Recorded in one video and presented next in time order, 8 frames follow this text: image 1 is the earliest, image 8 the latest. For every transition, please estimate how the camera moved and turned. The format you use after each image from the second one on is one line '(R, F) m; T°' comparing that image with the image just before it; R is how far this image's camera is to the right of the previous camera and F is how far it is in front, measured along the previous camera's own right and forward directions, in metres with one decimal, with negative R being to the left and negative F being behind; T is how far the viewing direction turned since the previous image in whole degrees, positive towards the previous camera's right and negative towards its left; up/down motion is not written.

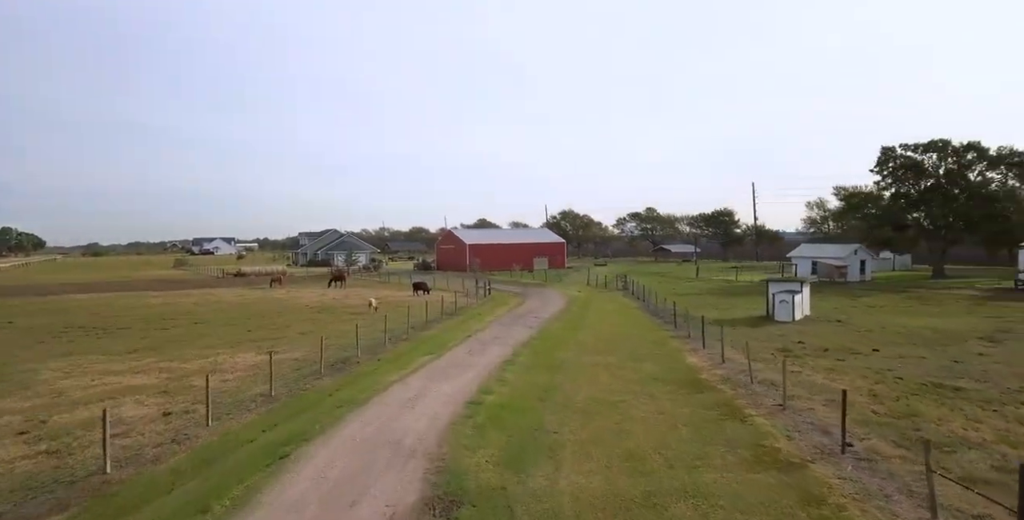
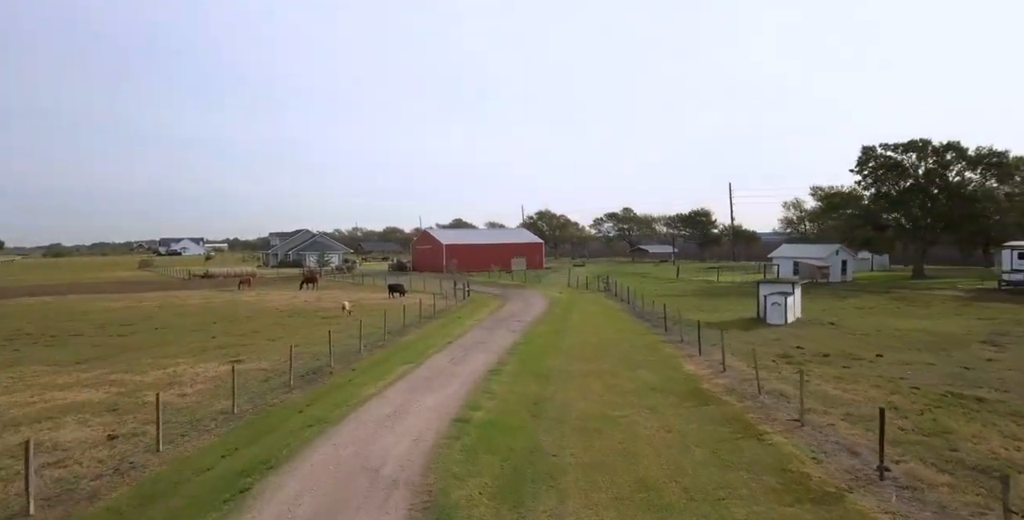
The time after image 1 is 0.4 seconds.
(-0.3, +1.4) m; +2°
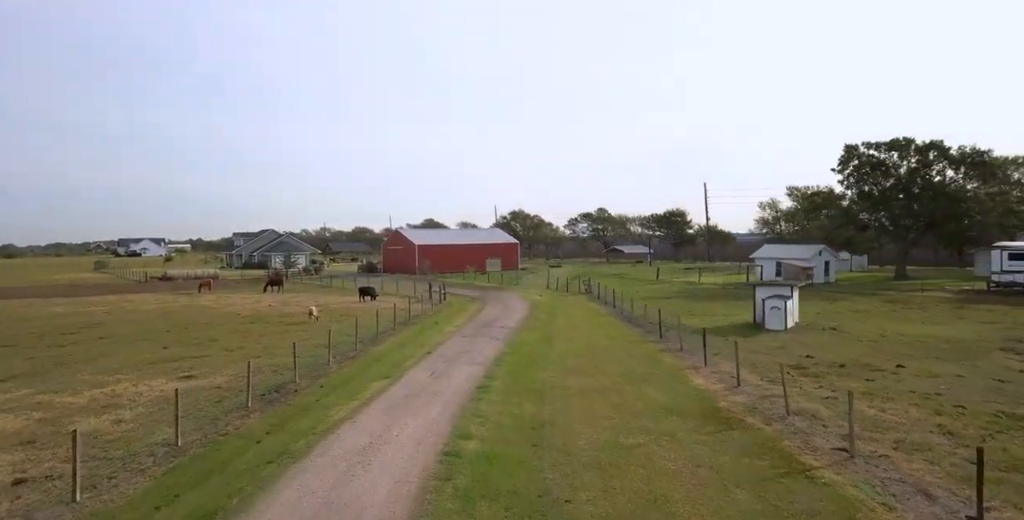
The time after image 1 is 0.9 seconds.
(-0.5, +2.1) m; +3°
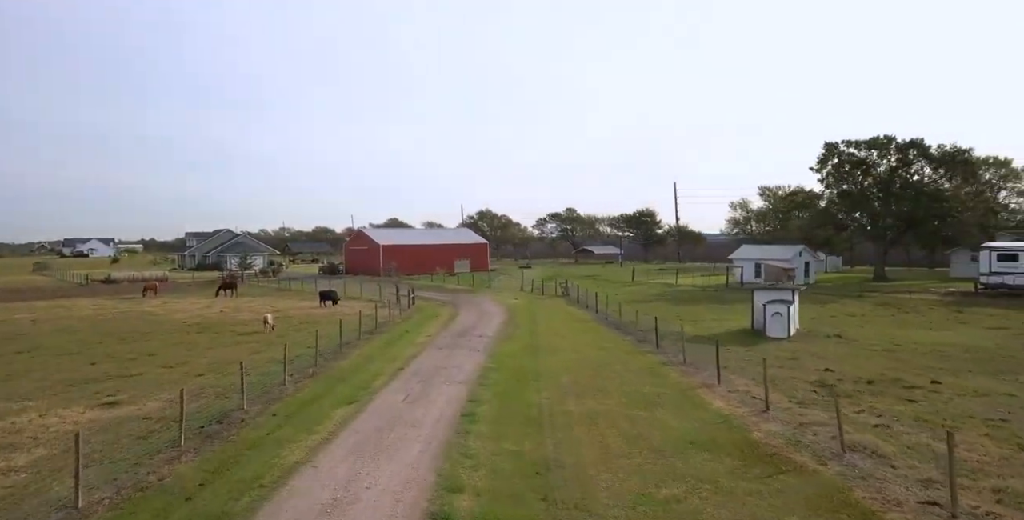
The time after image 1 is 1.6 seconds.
(-0.6, +2.6) m; +3°
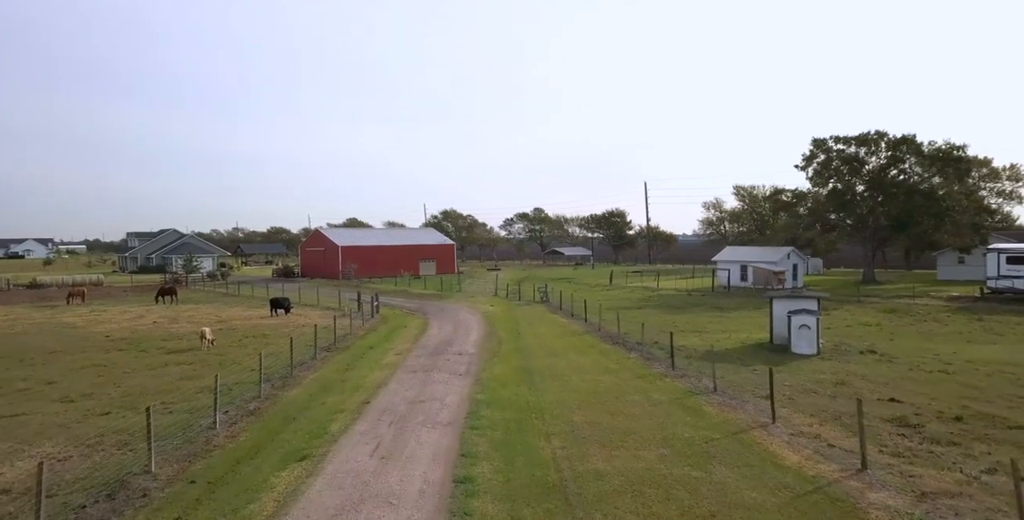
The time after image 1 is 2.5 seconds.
(-0.8, +3.9) m; +4°
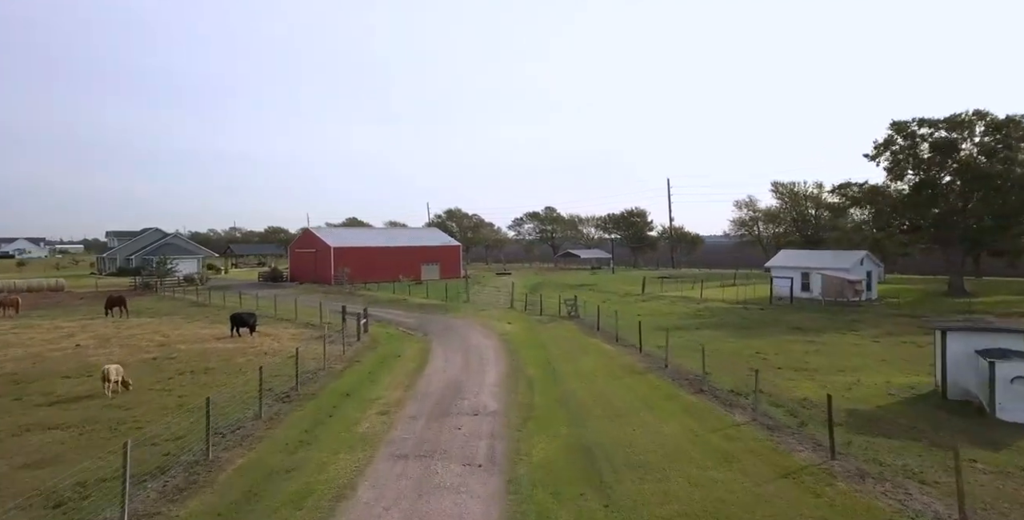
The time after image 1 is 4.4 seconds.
(-1.0, +7.7) m; 0°
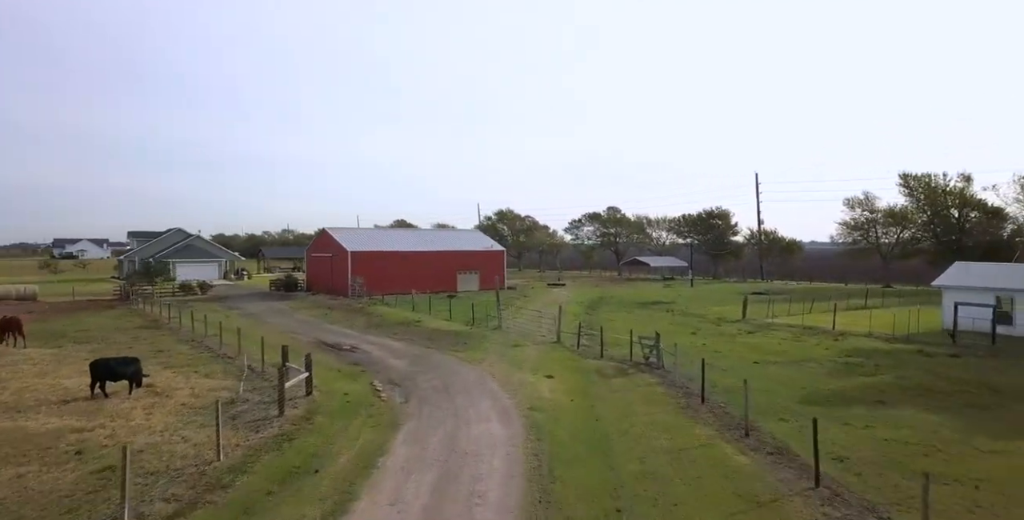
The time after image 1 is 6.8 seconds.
(+0.5, +12.2) m; -6°
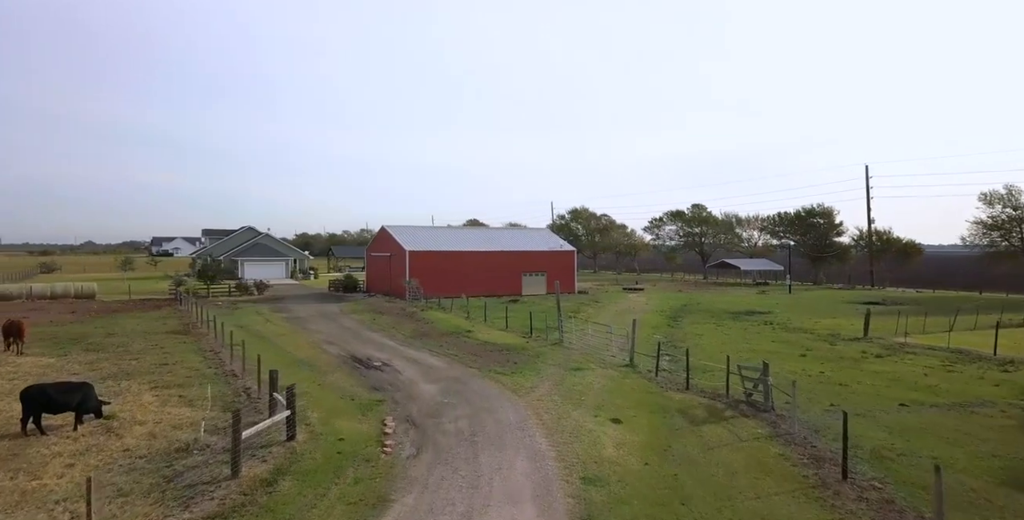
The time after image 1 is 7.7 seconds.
(+0.6, +5.1) m; -7°
